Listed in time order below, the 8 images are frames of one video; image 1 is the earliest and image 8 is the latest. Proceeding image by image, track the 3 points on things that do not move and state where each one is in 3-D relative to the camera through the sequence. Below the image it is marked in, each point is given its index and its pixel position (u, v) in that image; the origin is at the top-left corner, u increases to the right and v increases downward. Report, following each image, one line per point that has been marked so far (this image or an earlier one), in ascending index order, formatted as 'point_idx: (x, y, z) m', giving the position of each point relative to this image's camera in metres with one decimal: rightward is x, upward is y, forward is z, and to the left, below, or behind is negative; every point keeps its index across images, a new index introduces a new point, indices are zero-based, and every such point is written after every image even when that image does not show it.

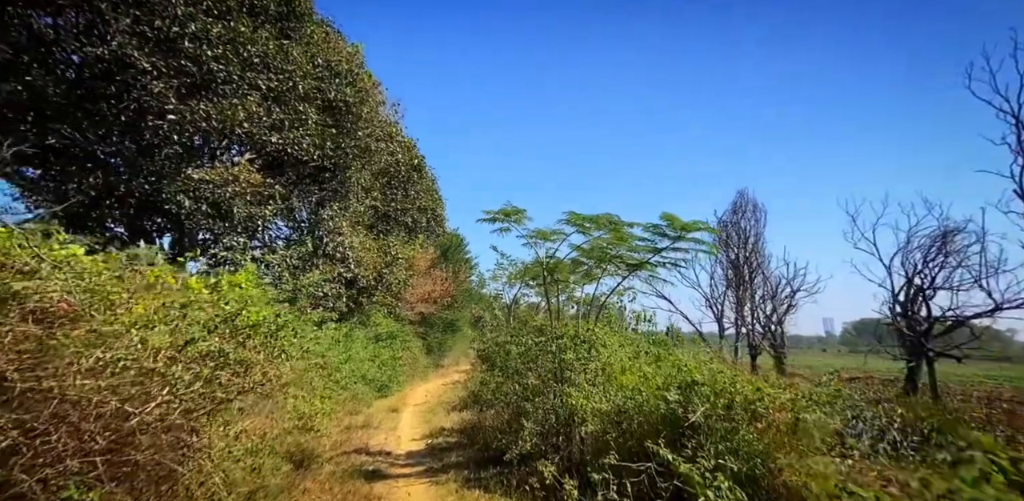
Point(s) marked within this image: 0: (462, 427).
0: (-0.9, -3.2, +10.4) m
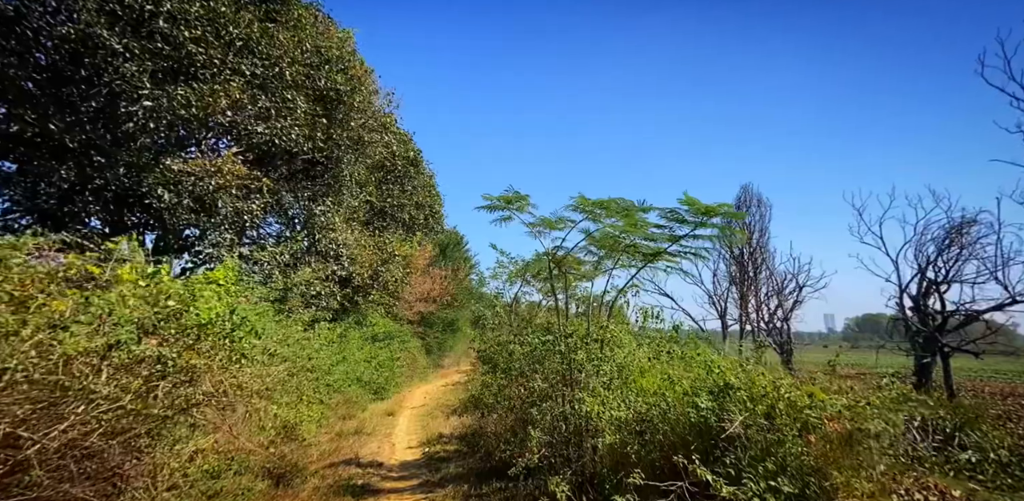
0: (-0.8, -3.1, +9.7) m
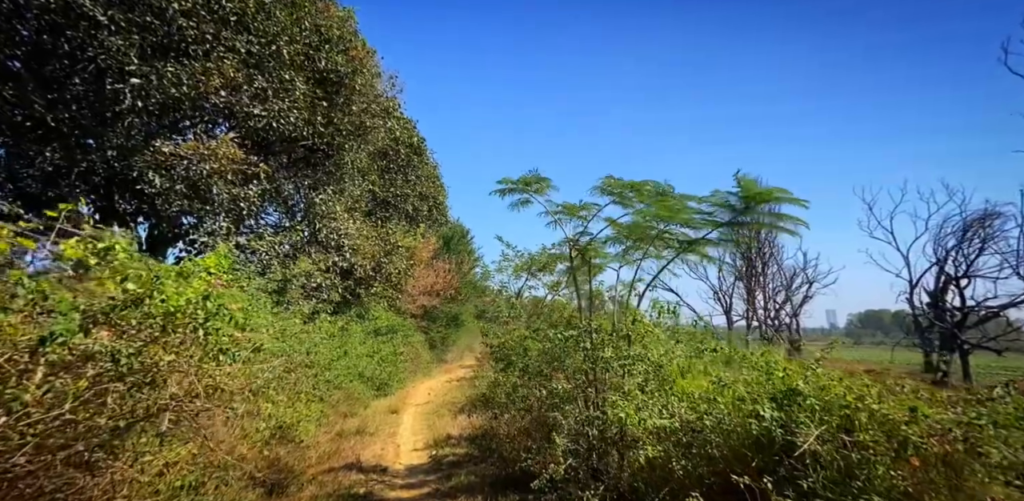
0: (-0.6, -2.9, +9.1) m
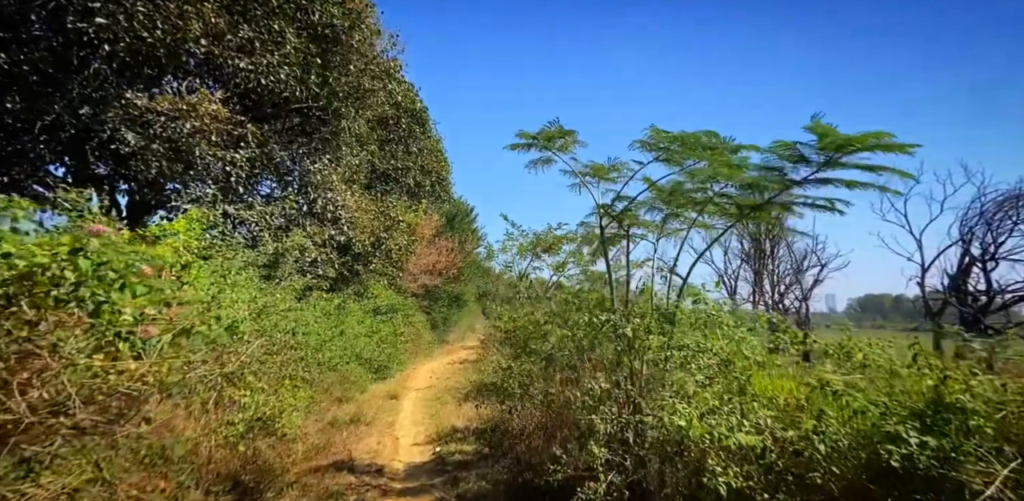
0: (-0.5, -2.5, +8.1) m
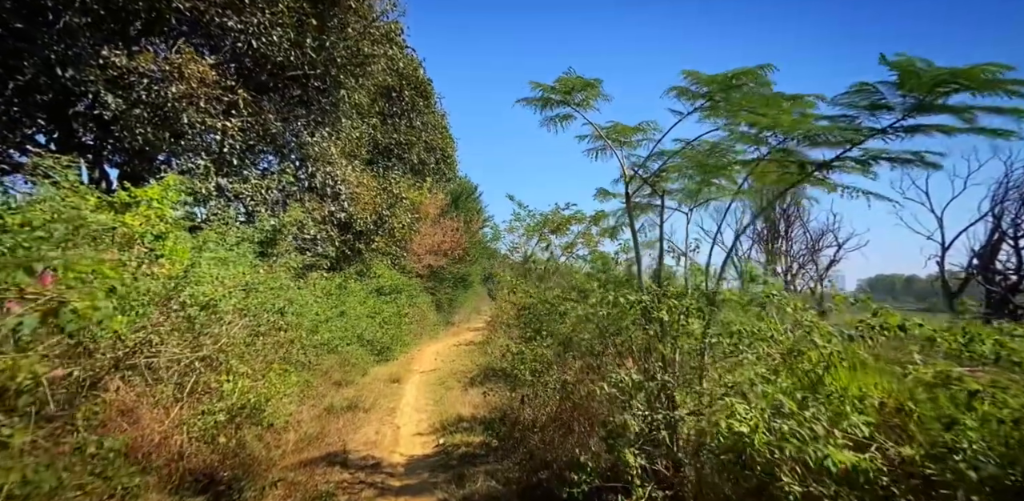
0: (-0.3, -2.1, +7.4) m
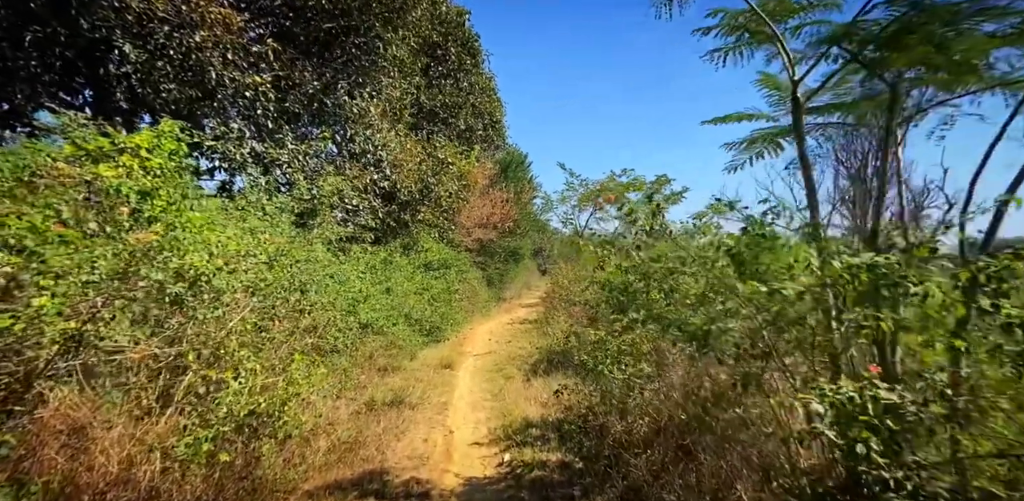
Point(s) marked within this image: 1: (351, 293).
0: (+0.5, -1.7, +5.9) m
1: (-2.6, -0.7, +9.3) m
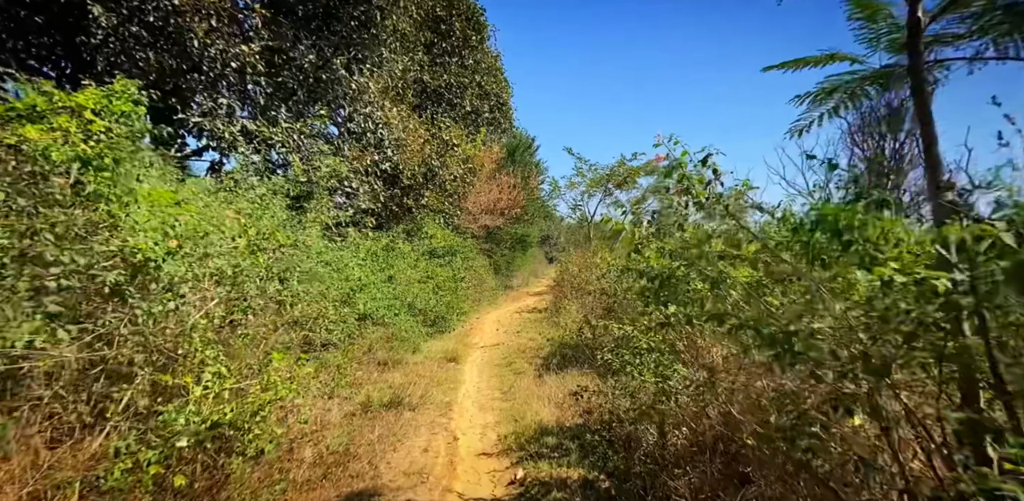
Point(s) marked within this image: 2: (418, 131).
0: (+0.6, -1.6, +5.2) m
1: (-2.5, -0.5, +8.6) m
2: (-2.4, +3.1, +15.2) m
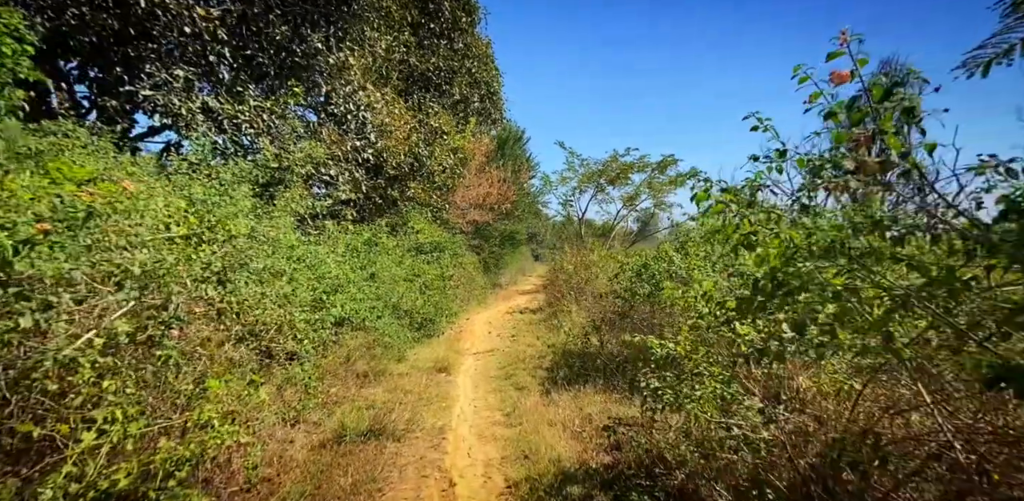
0: (+0.7, -1.5, +4.1) m
1: (-2.4, -0.4, +7.4) m
2: (-2.5, +3.2, +14.0) m
